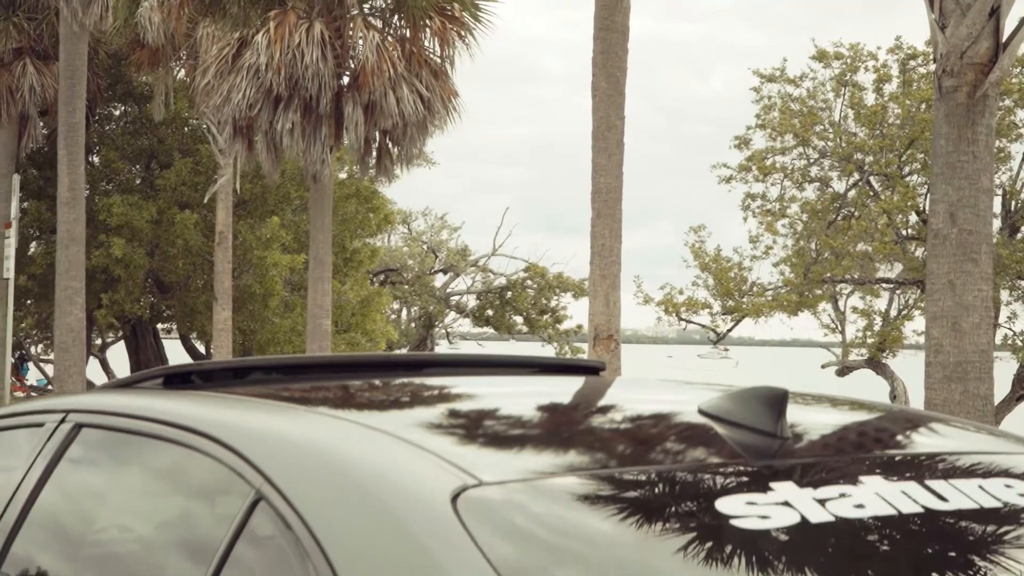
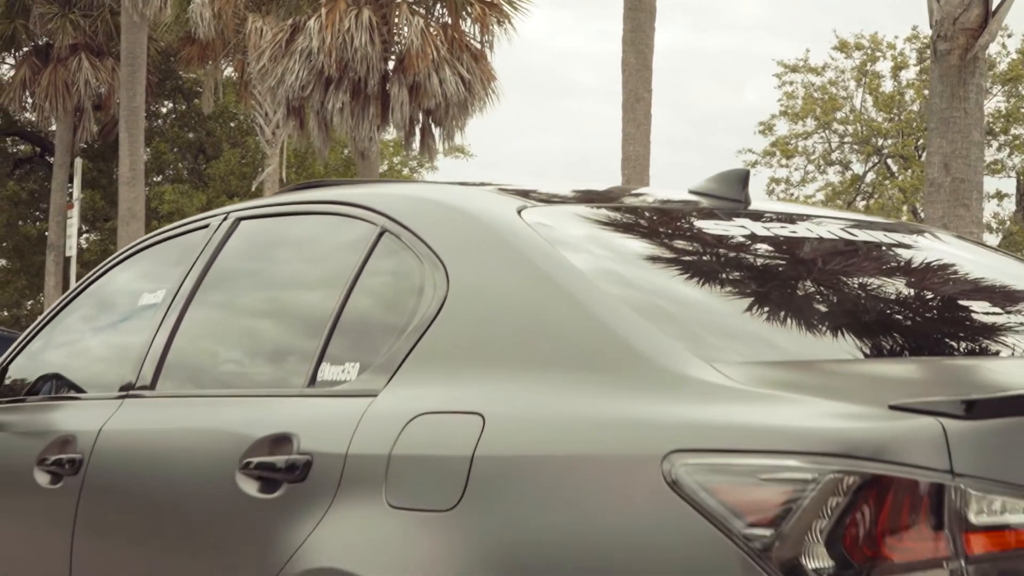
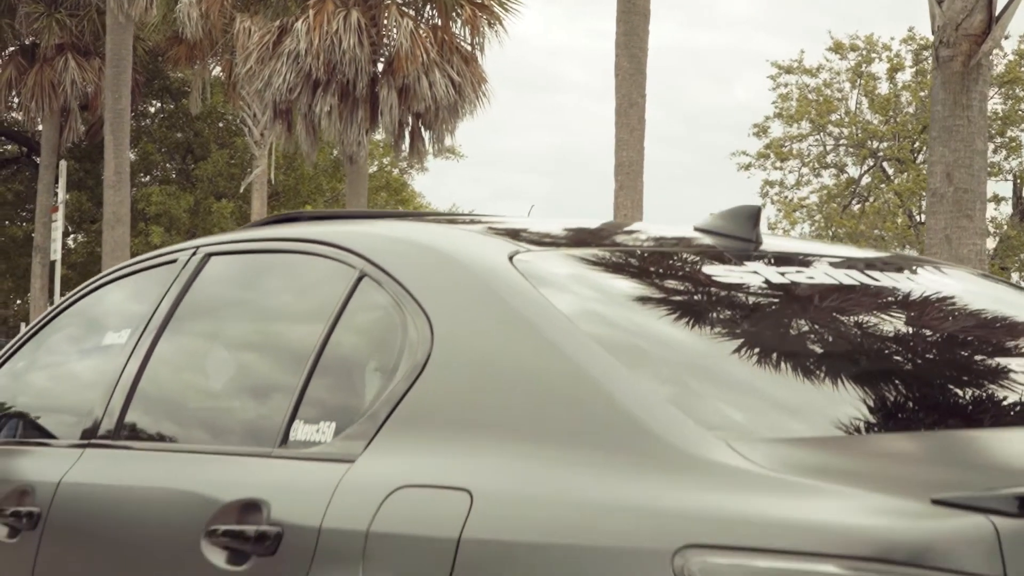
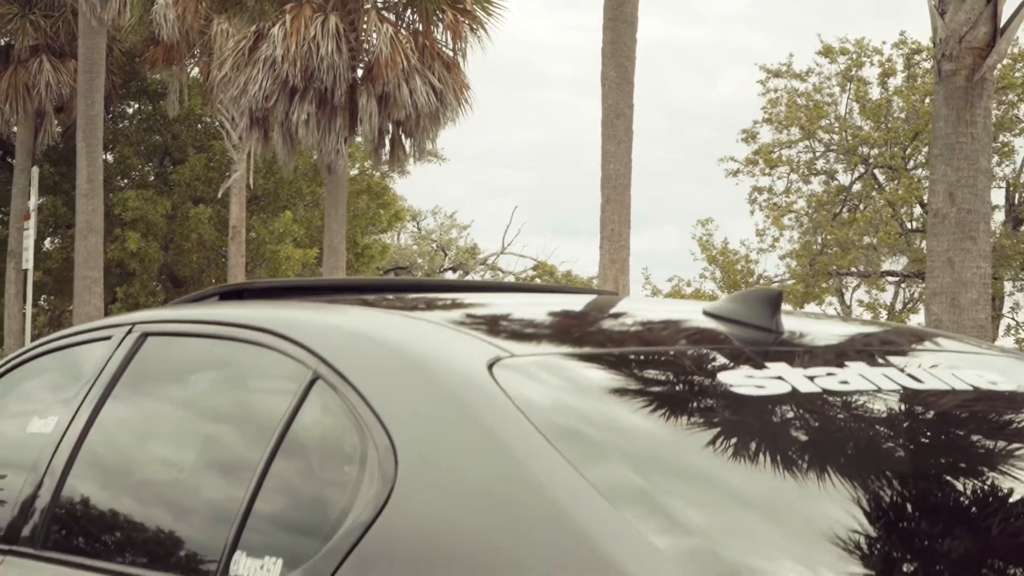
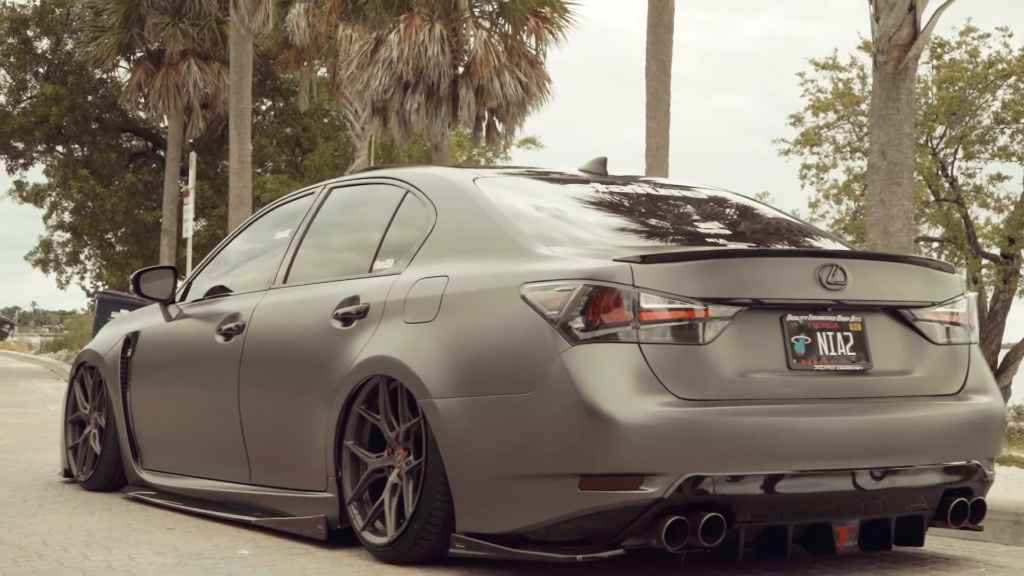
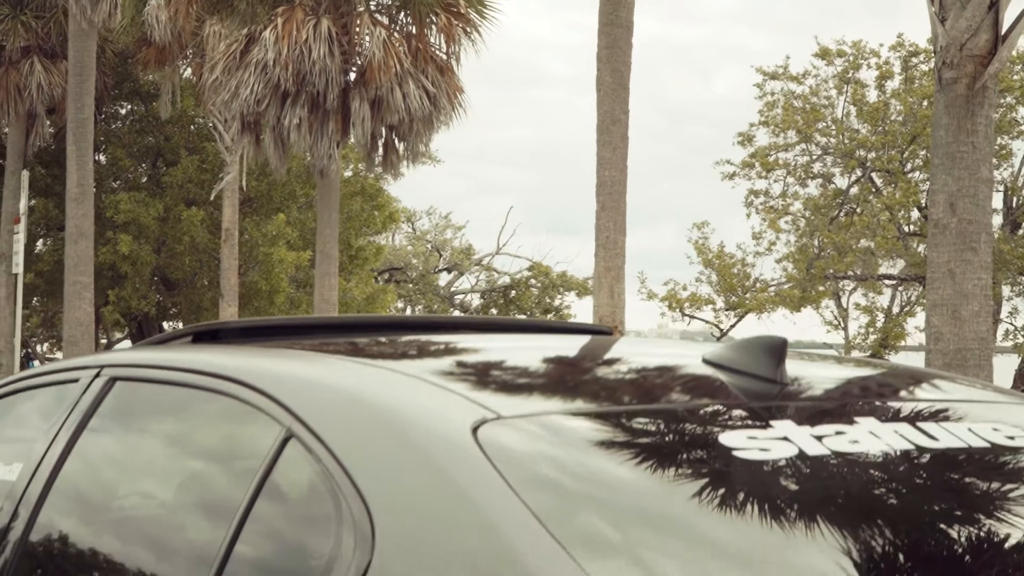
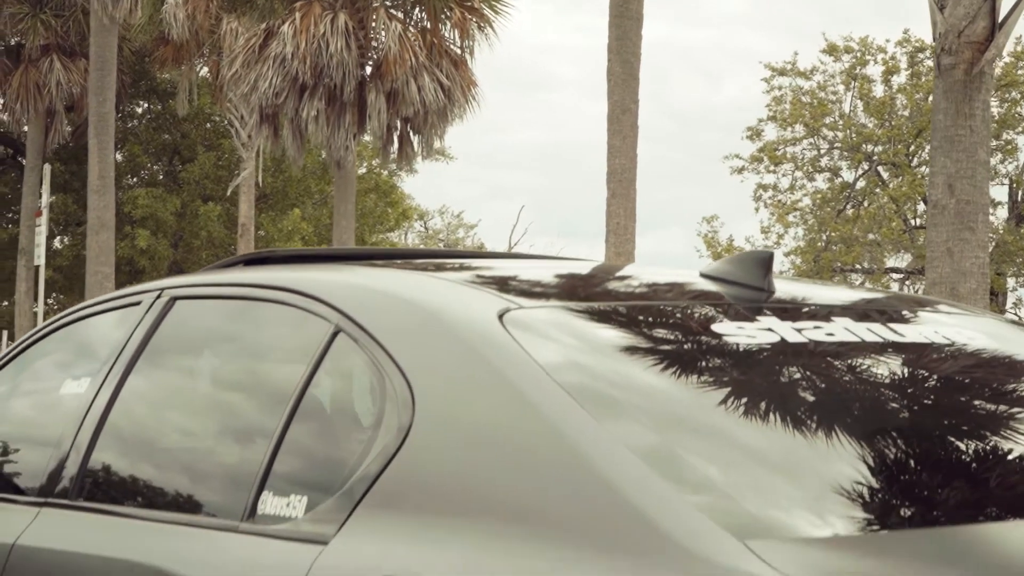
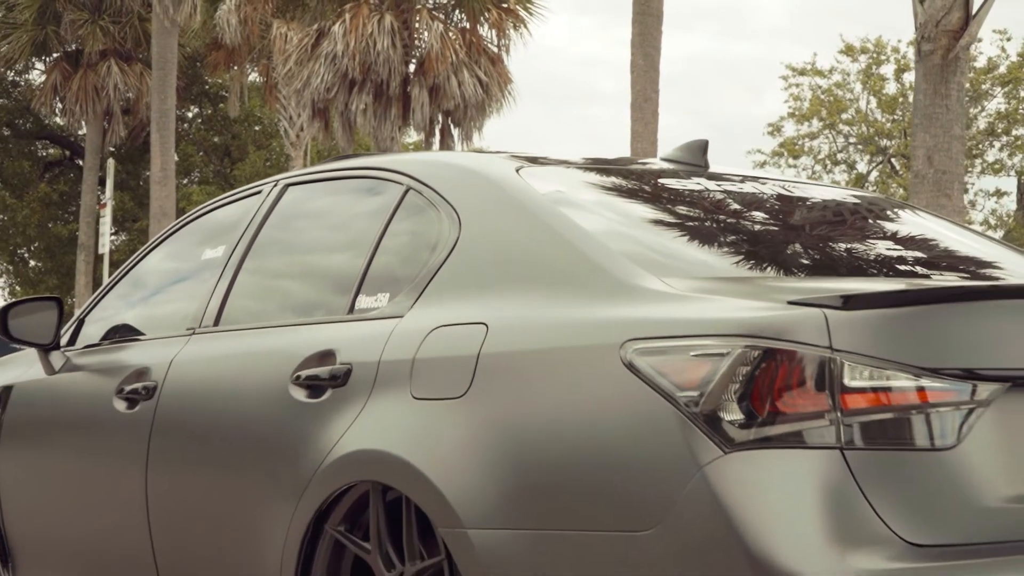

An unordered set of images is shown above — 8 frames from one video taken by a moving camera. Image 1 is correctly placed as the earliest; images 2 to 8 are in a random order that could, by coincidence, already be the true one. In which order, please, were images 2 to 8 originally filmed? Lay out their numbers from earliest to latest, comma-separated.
6, 4, 7, 3, 2, 8, 5
